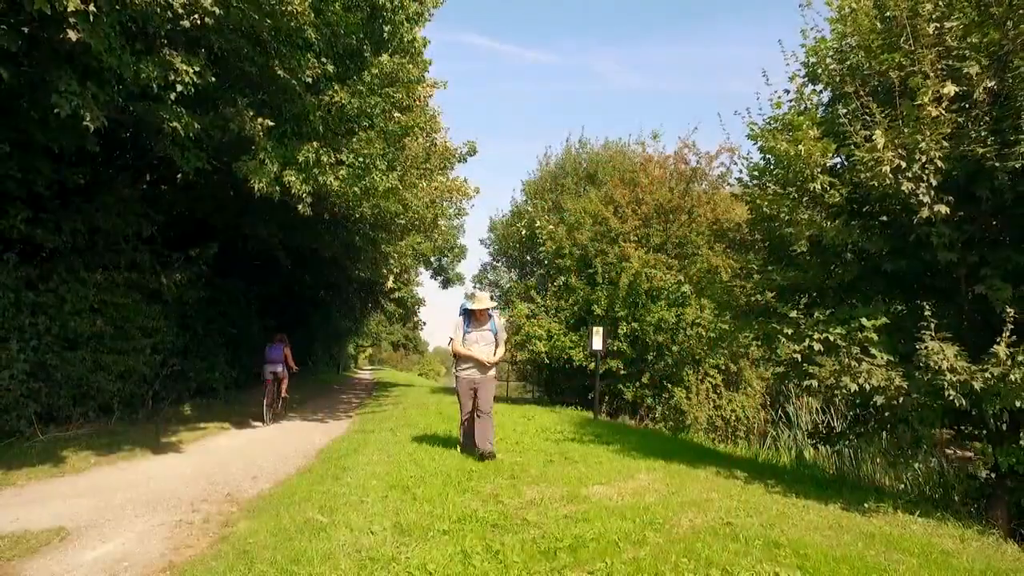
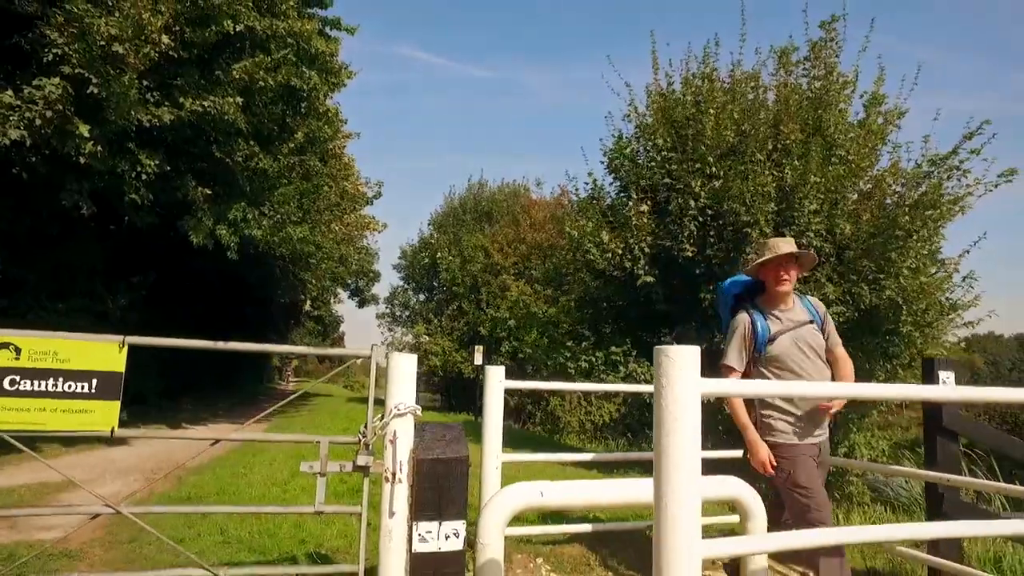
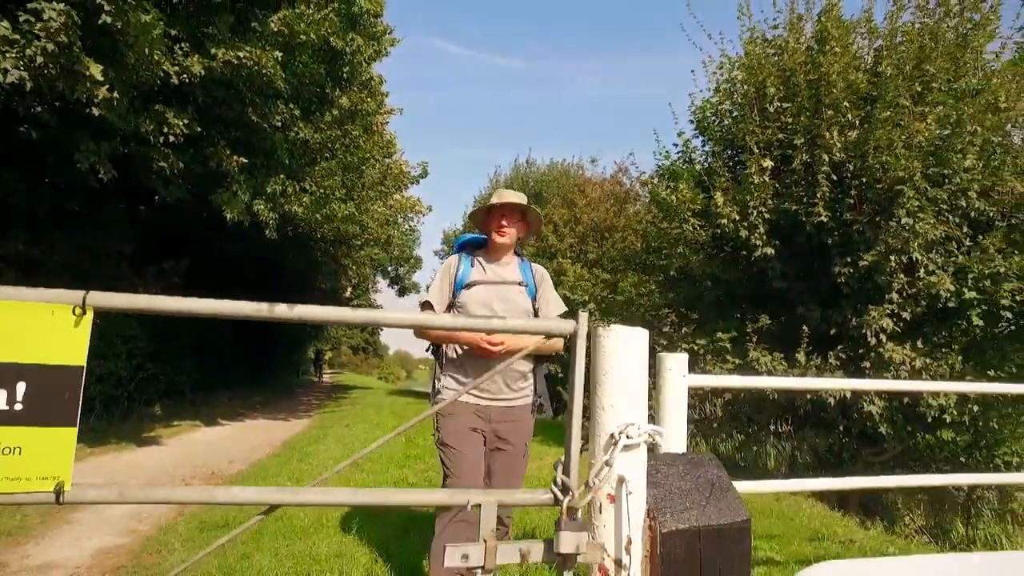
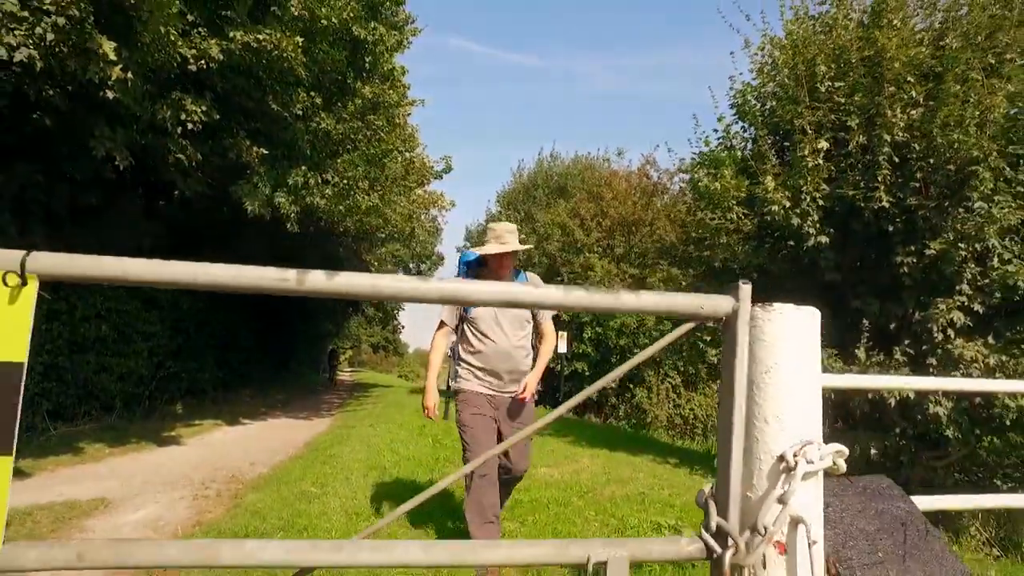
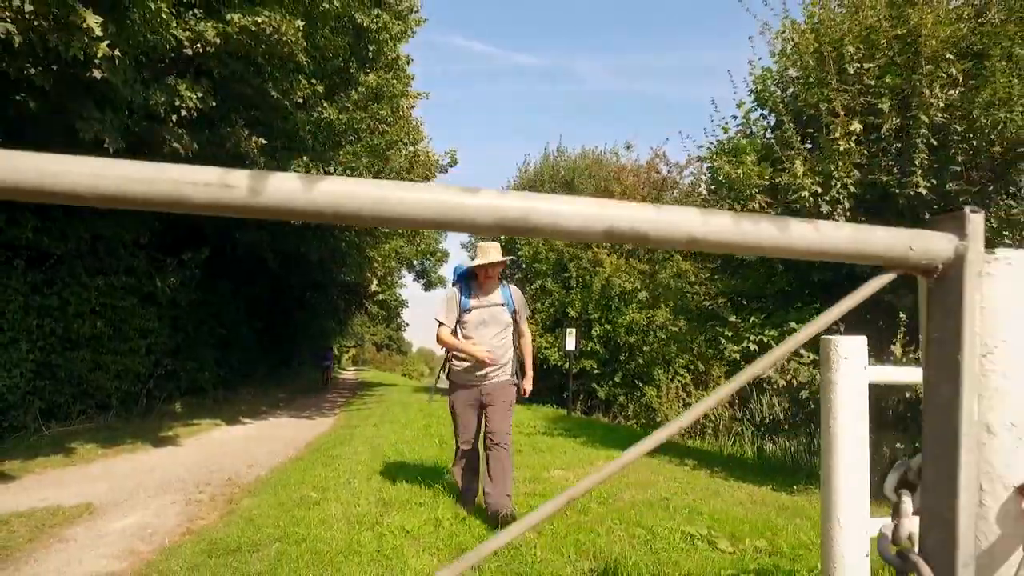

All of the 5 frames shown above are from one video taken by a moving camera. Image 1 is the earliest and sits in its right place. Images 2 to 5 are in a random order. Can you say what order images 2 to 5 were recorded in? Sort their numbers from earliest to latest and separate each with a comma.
5, 4, 3, 2
